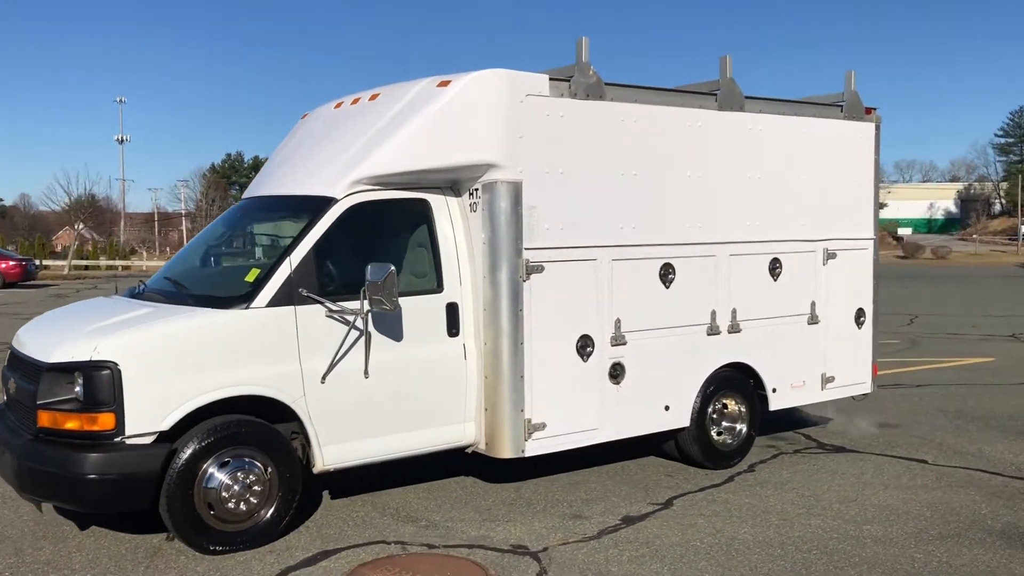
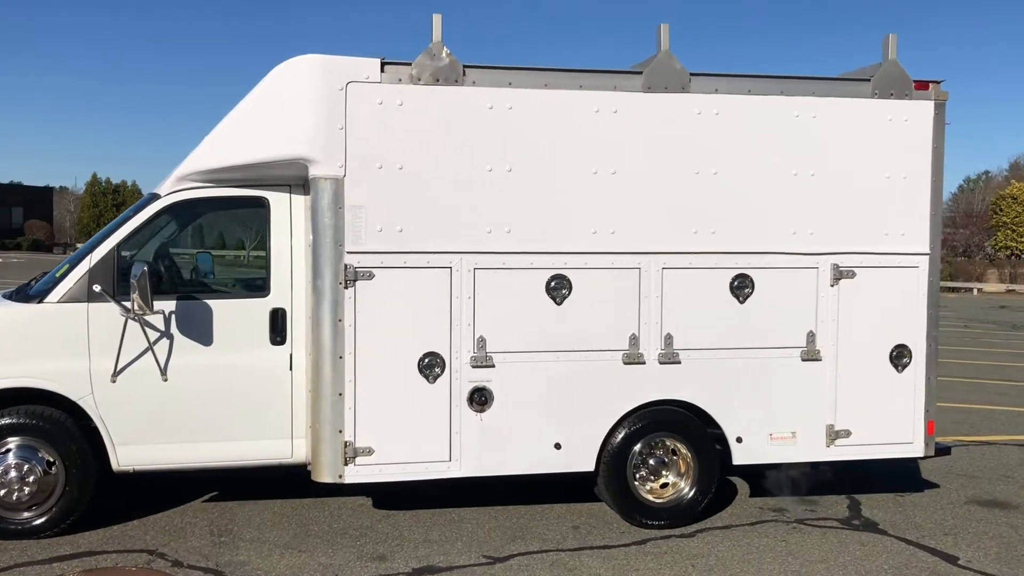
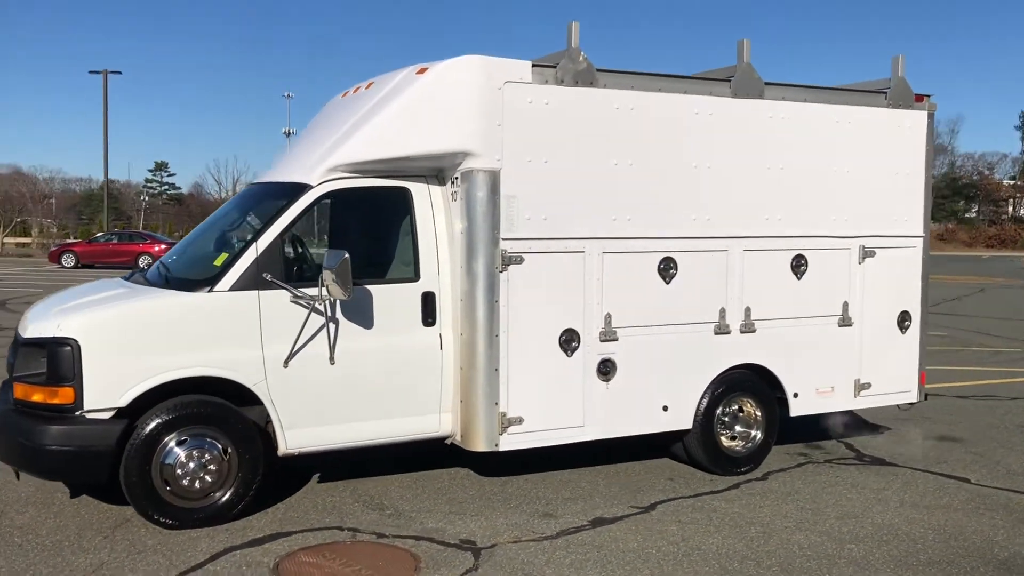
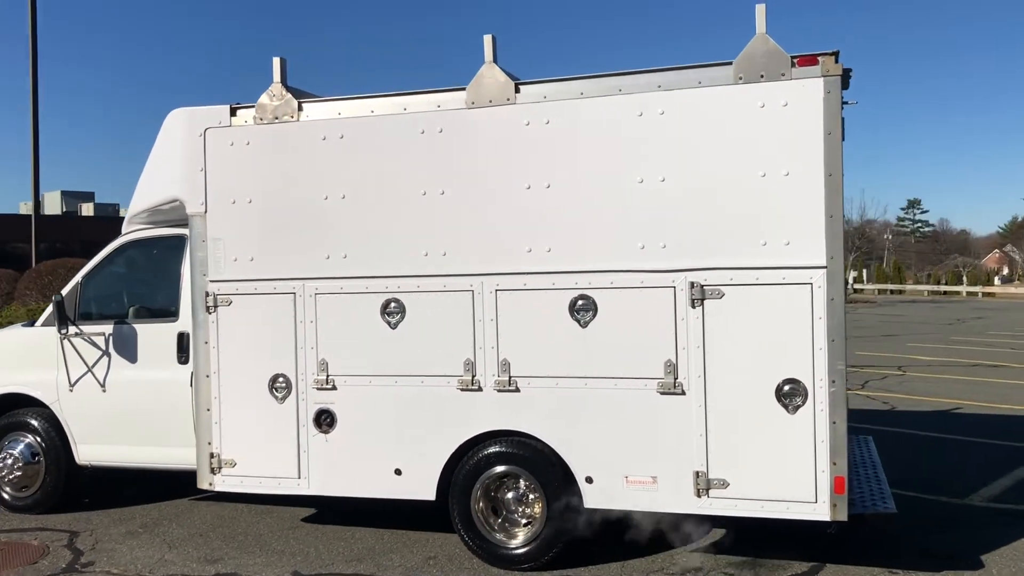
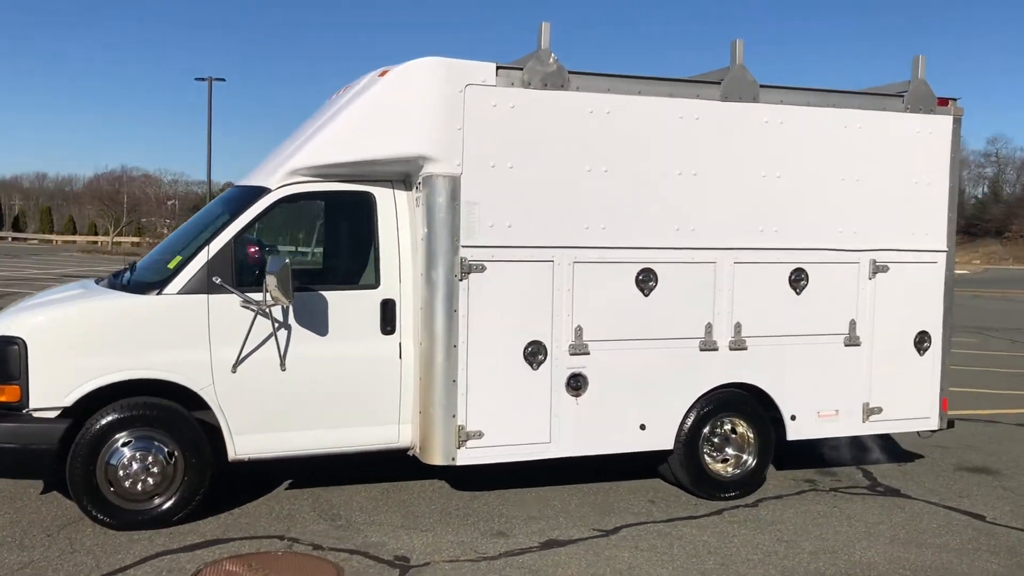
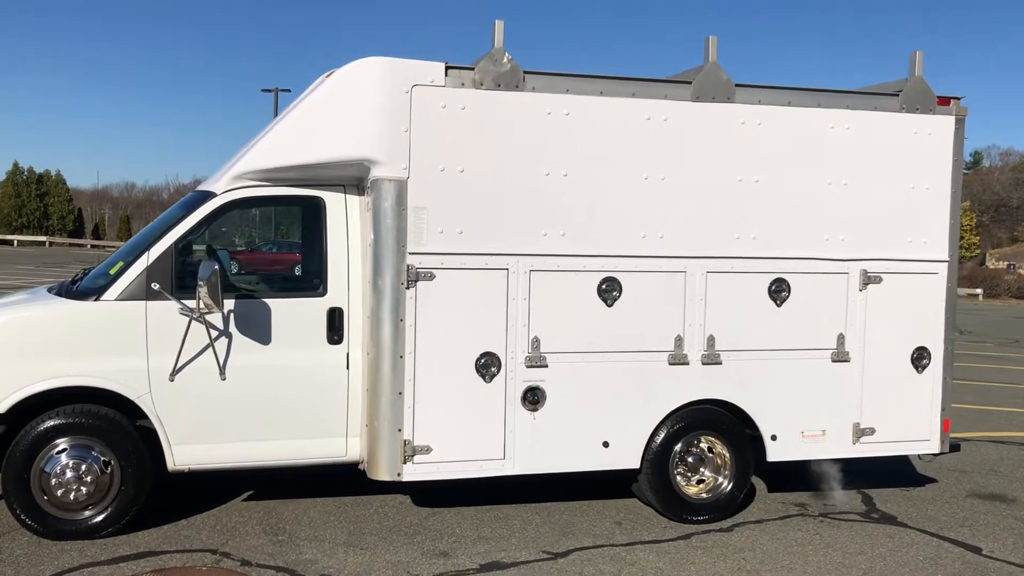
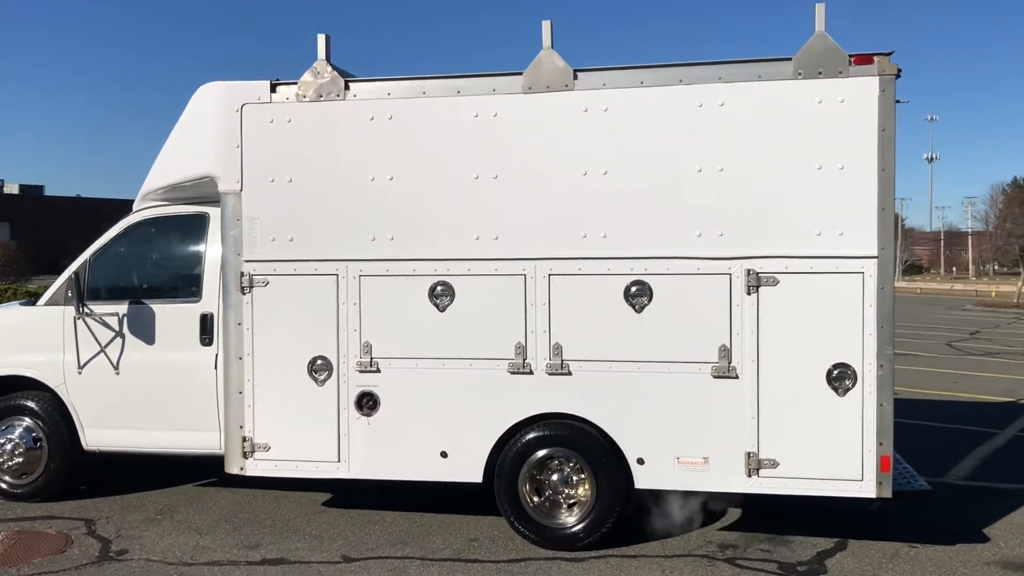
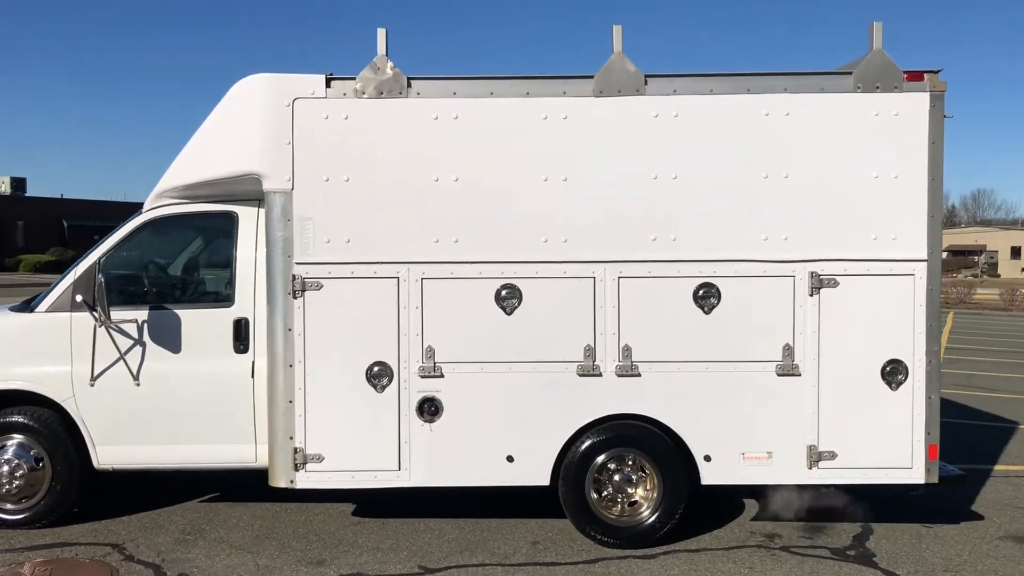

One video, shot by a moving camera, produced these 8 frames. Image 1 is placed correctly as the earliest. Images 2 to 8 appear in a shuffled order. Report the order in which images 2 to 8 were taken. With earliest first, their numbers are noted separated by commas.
3, 5, 6, 2, 8, 7, 4
